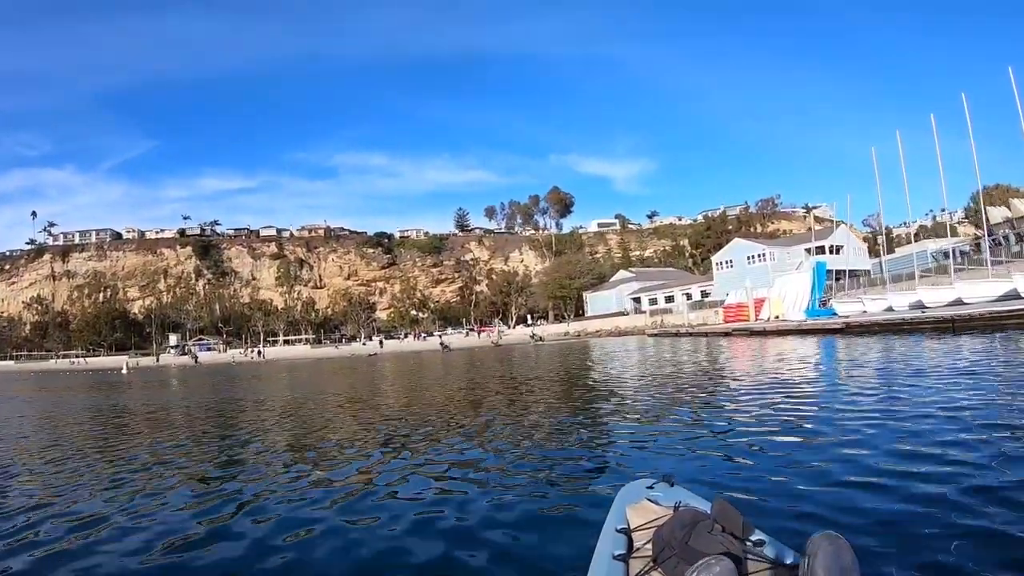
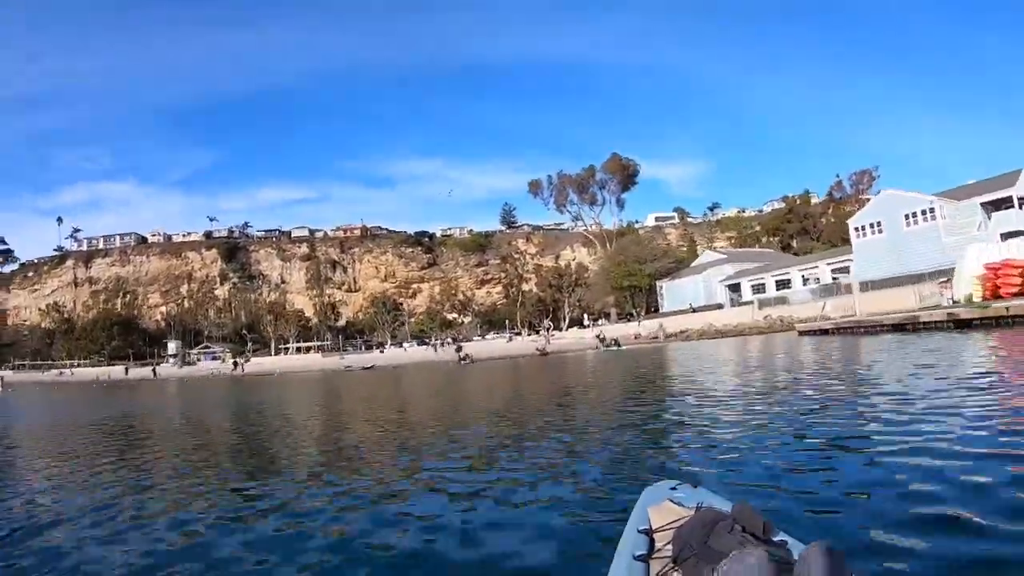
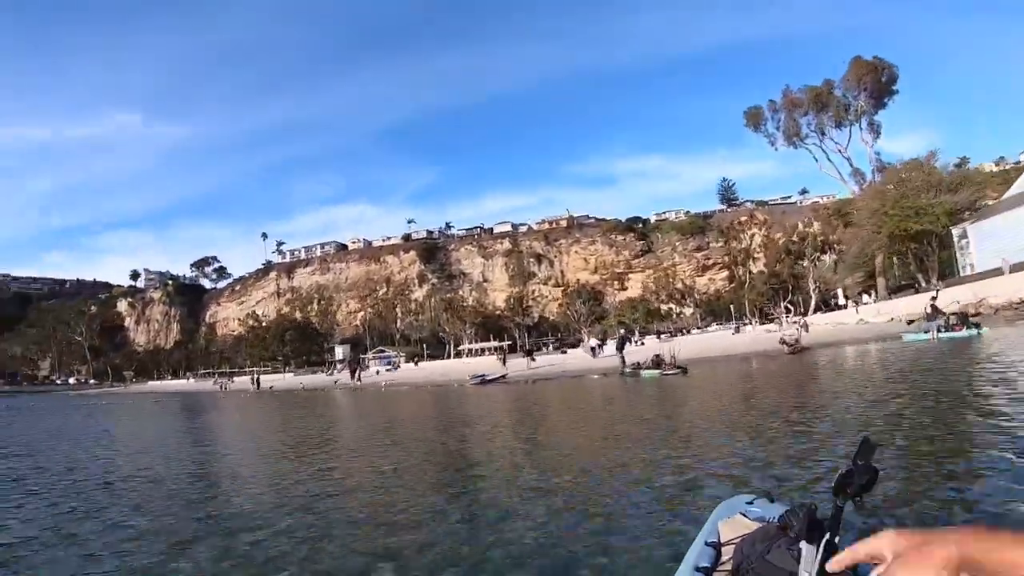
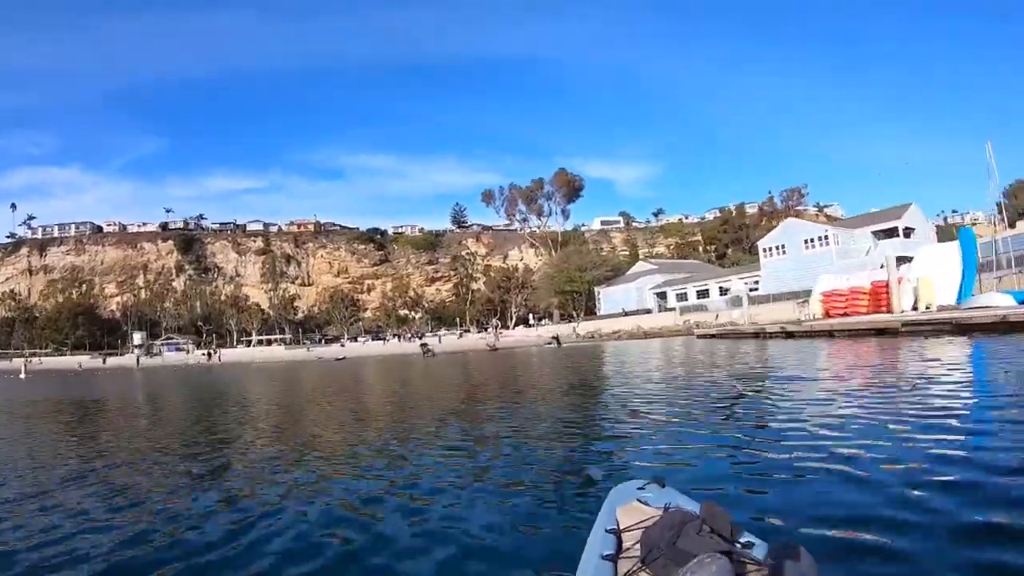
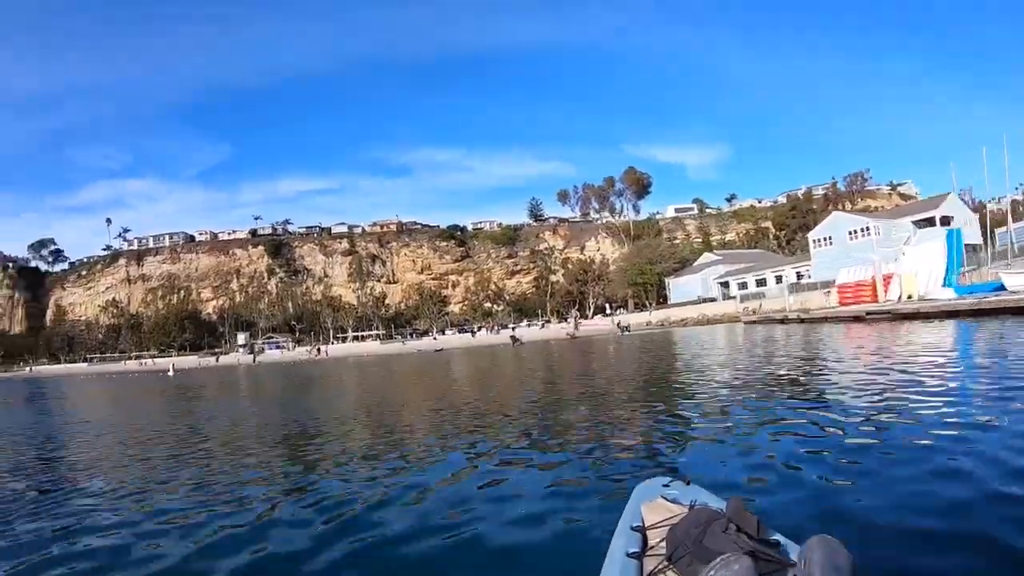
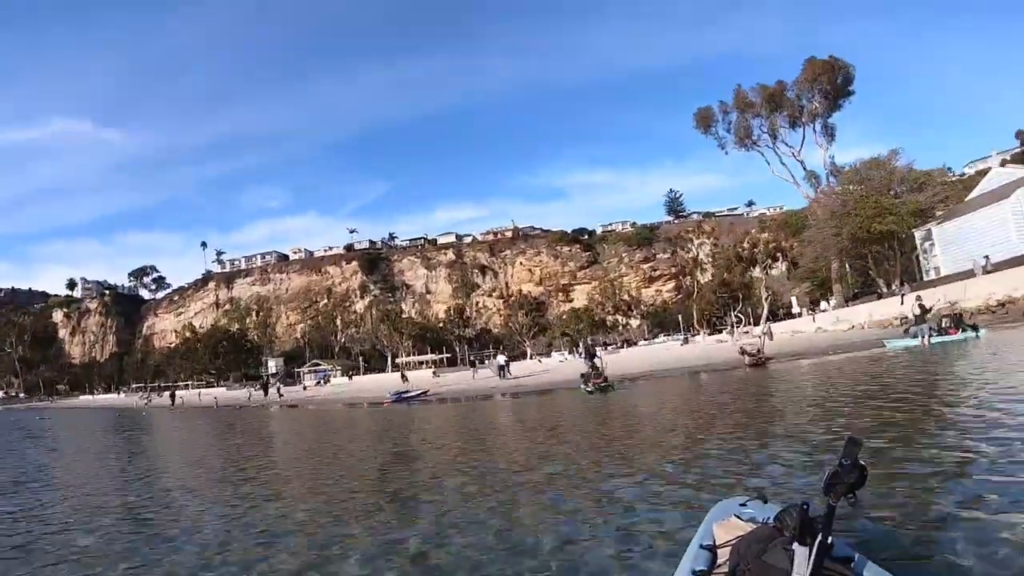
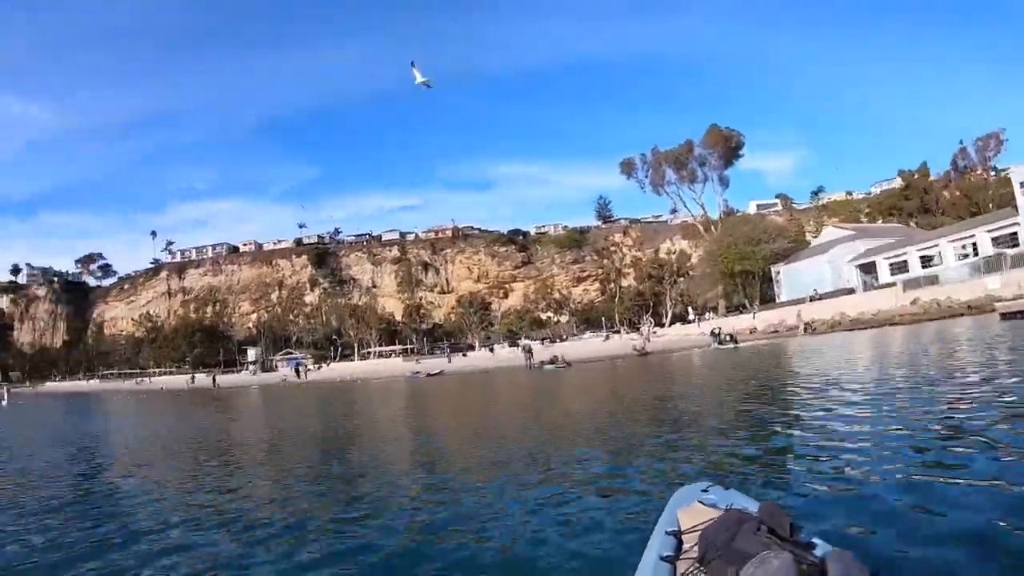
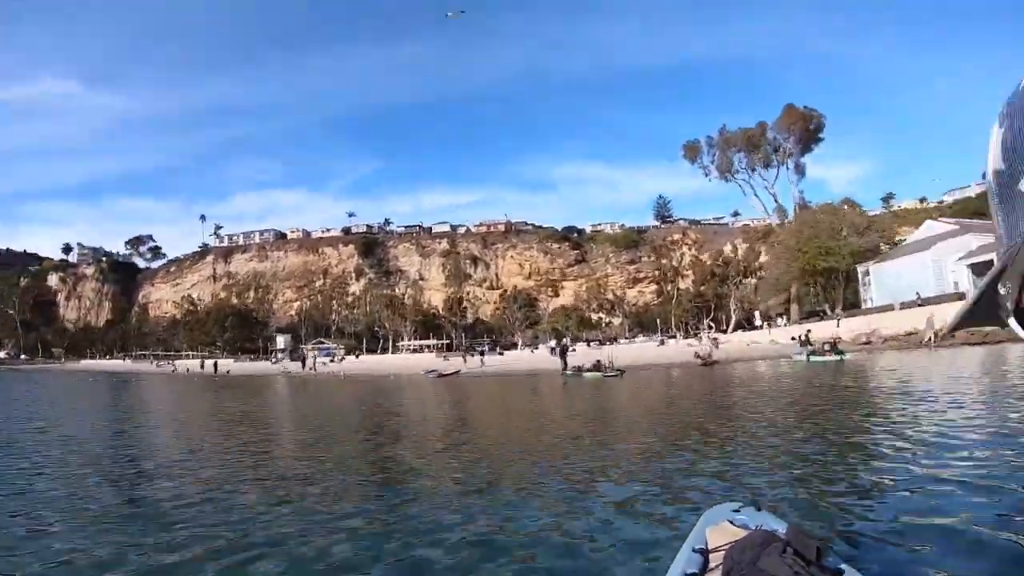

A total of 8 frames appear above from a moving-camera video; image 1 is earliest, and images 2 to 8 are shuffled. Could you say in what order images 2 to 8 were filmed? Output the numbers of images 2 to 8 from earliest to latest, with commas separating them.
5, 4, 2, 7, 8, 3, 6
